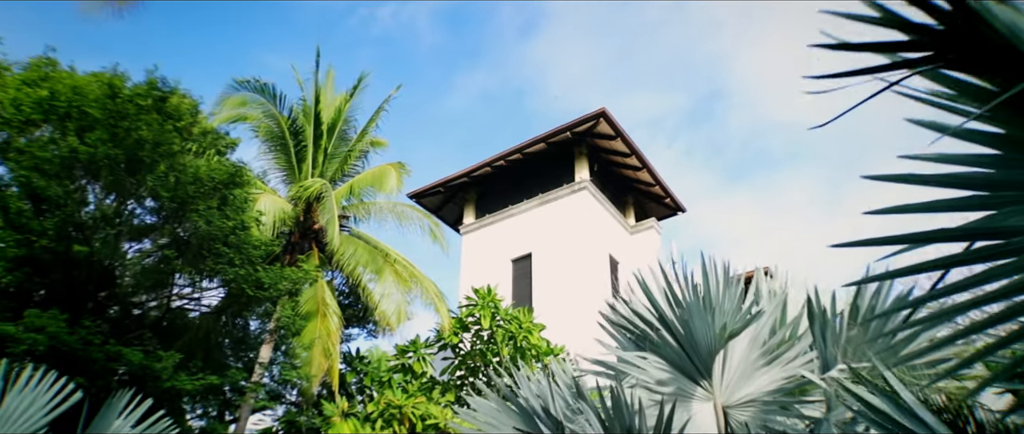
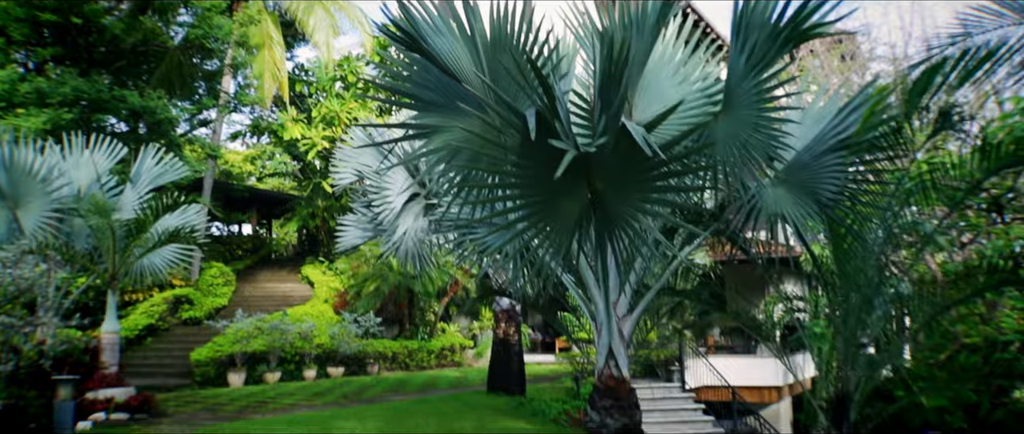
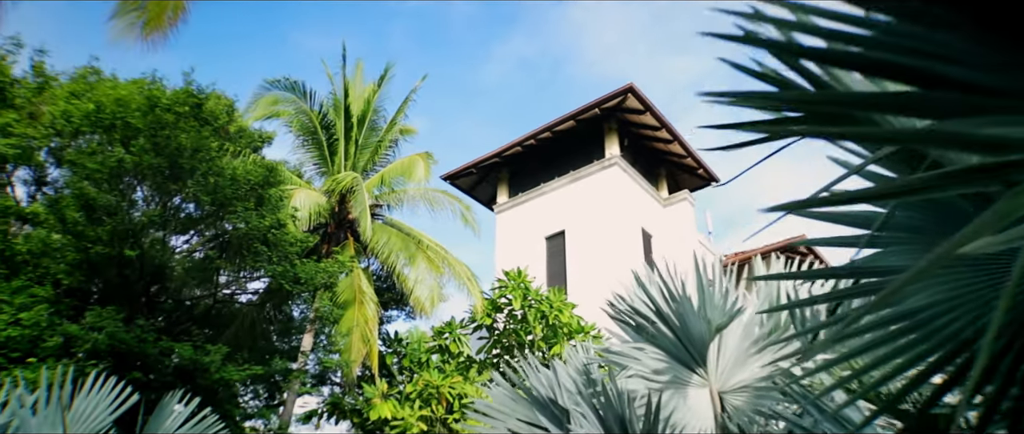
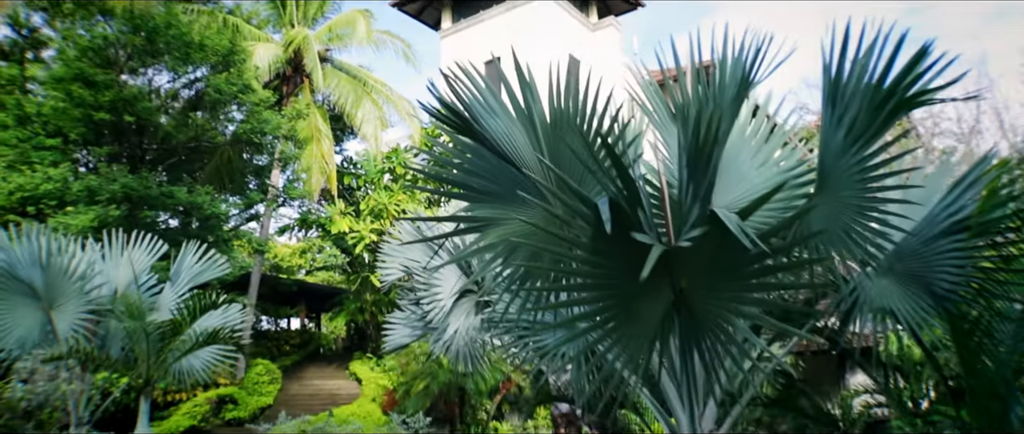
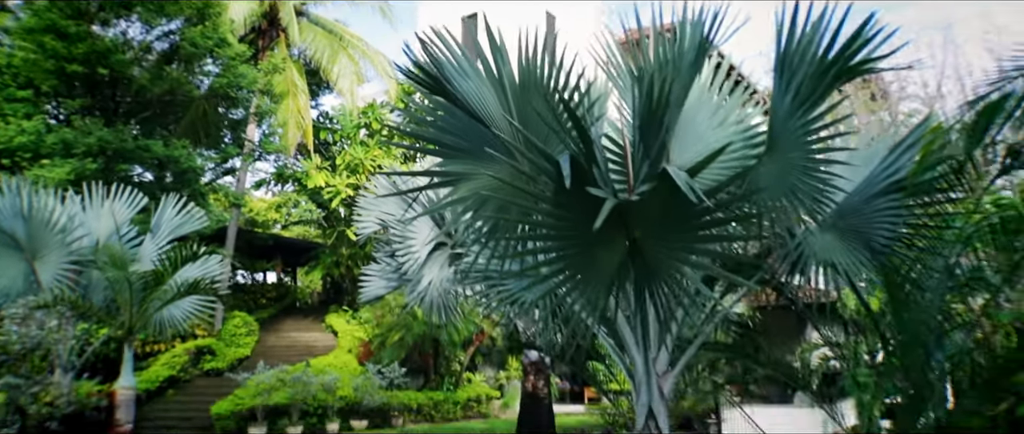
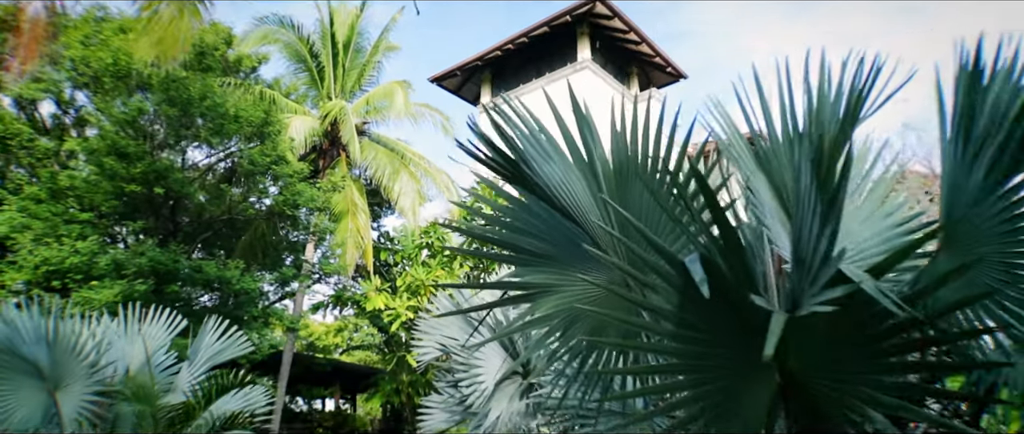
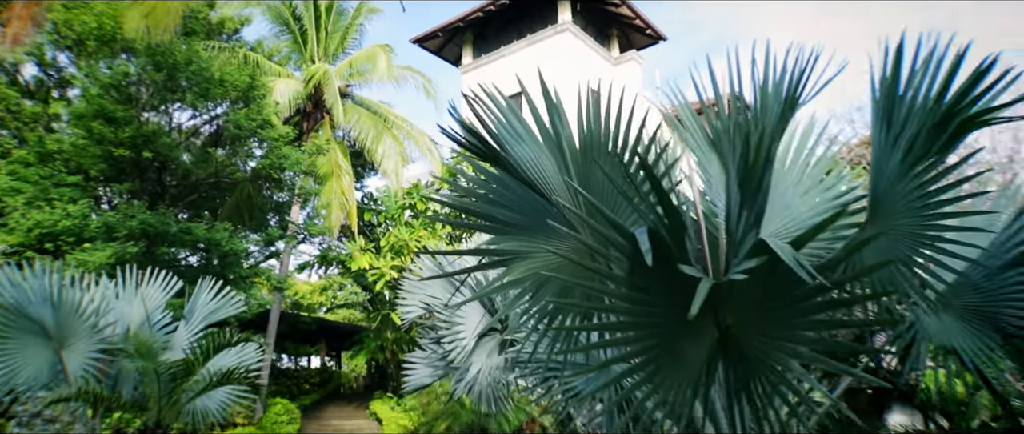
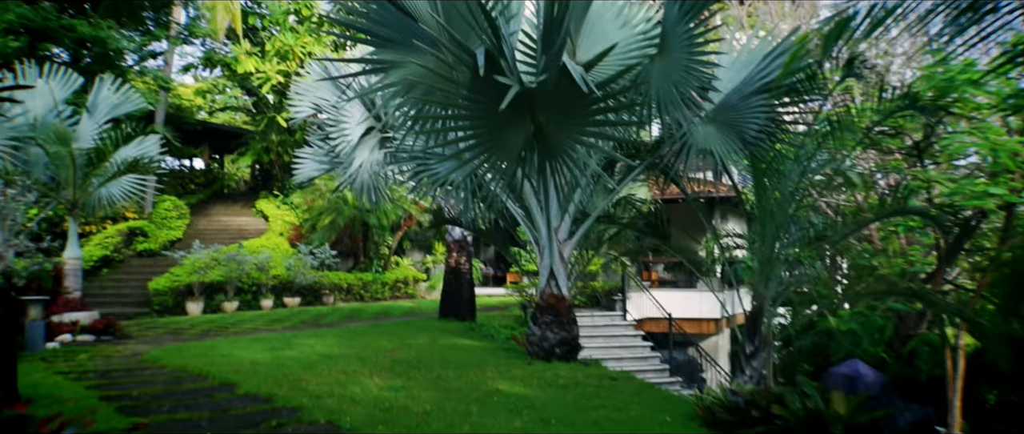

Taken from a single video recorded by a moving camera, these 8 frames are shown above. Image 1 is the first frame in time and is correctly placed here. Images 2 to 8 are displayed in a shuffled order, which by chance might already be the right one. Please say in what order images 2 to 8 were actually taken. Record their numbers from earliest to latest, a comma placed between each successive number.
3, 6, 7, 4, 5, 2, 8
